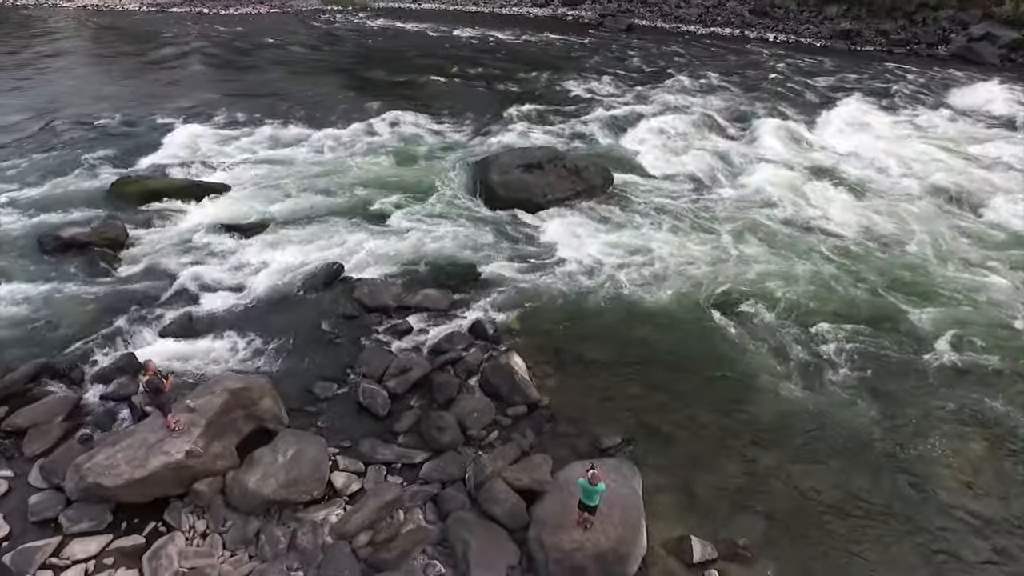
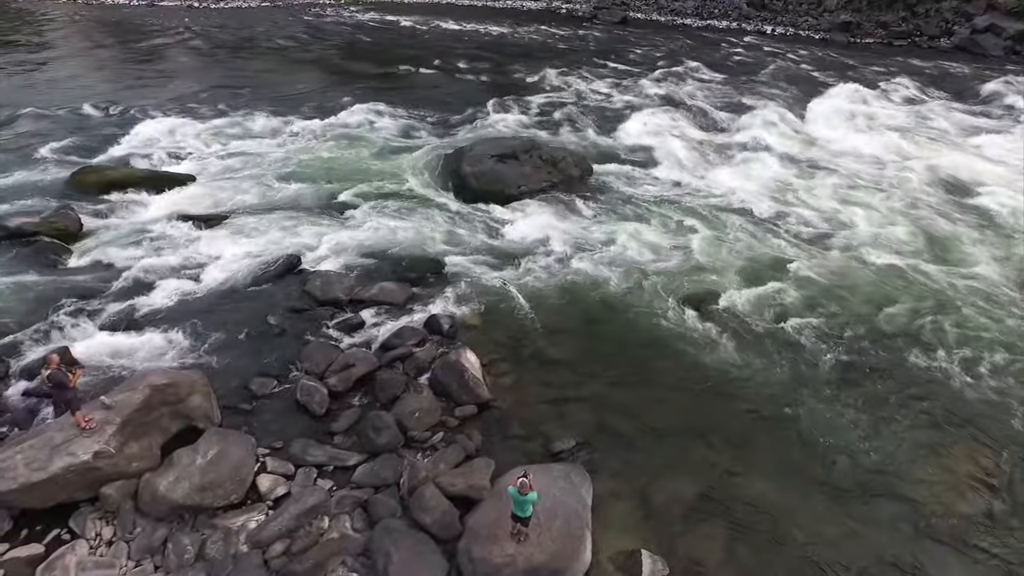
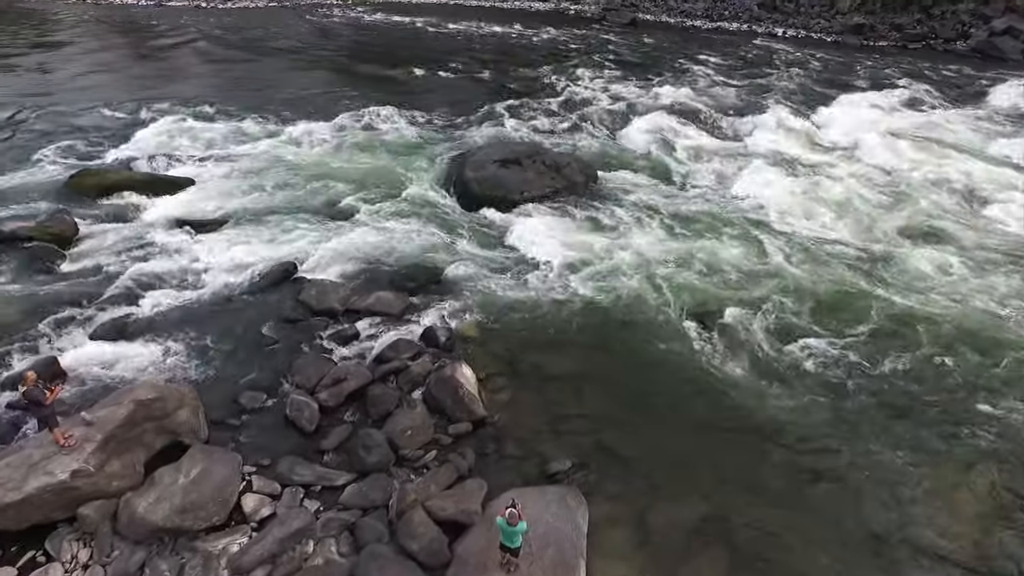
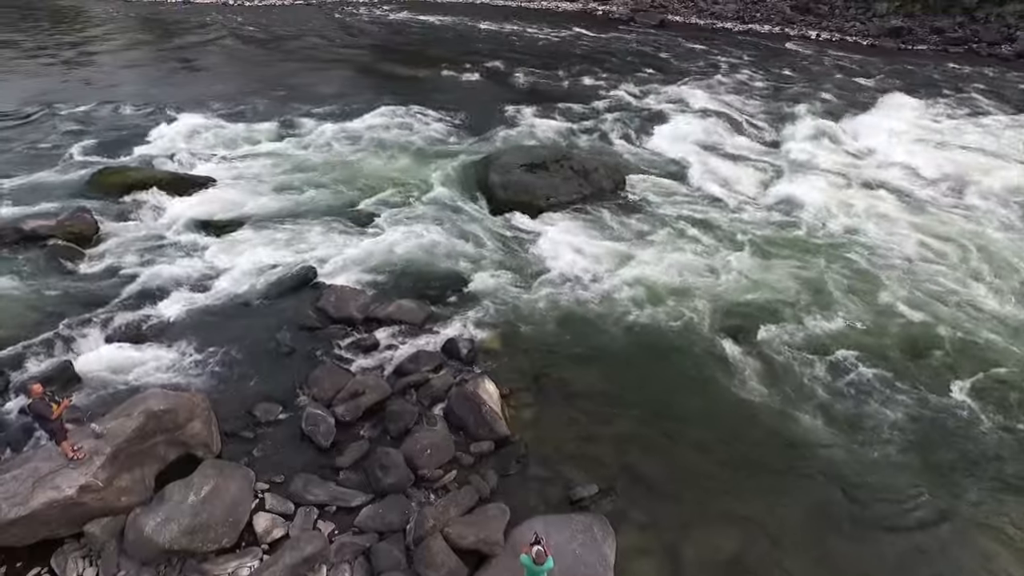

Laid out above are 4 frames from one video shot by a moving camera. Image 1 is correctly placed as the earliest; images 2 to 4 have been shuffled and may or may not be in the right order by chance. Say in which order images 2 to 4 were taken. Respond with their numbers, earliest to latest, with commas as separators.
2, 3, 4
